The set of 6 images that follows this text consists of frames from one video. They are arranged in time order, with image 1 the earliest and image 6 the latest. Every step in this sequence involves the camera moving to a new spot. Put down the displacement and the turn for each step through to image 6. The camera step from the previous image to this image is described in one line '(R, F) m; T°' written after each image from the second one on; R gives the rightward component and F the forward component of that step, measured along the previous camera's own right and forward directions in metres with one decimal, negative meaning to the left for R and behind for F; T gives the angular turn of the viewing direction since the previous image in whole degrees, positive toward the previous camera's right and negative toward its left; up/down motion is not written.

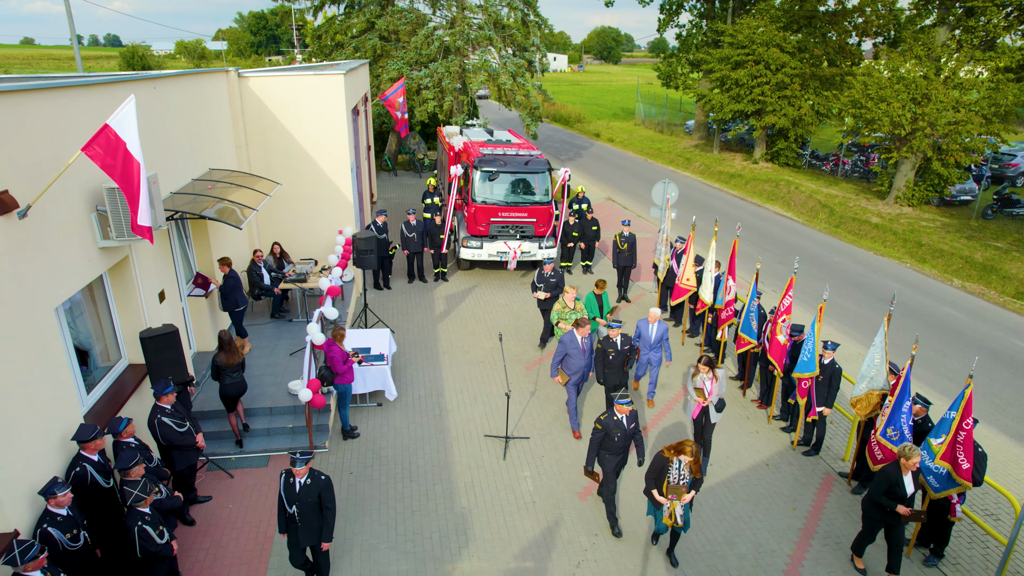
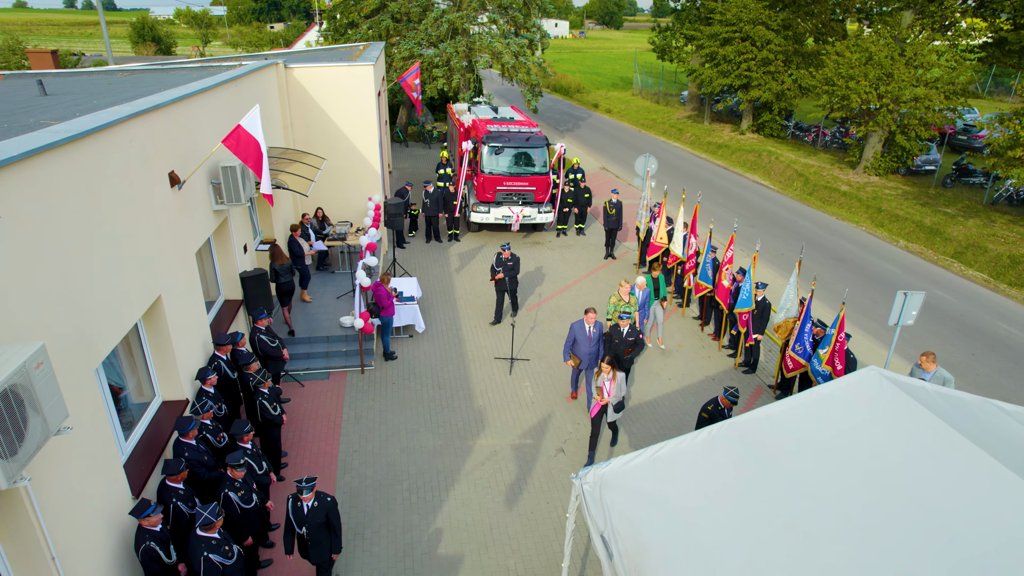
(0.0, -2.3) m; 0°
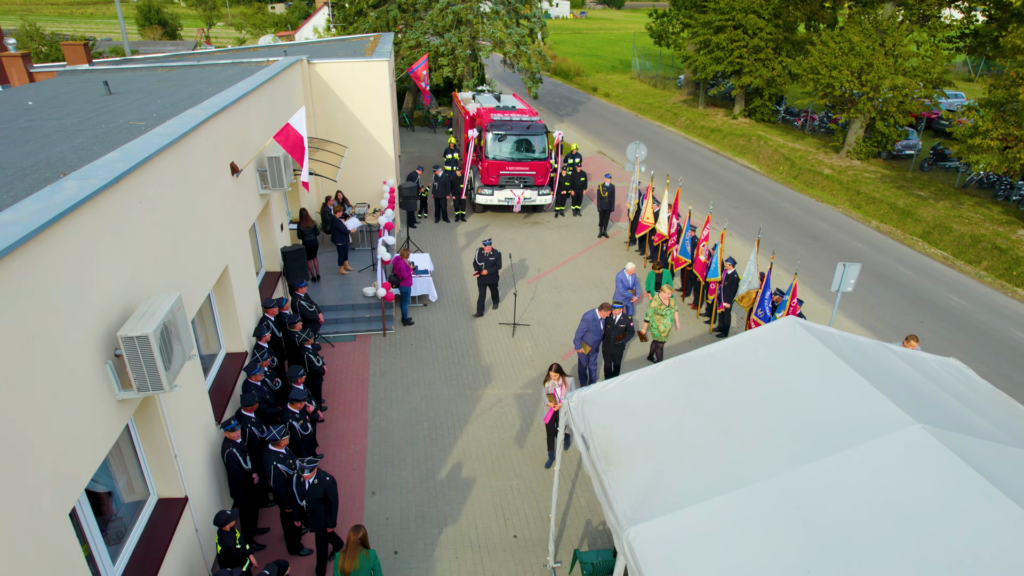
(0.0, -1.5) m; 0°
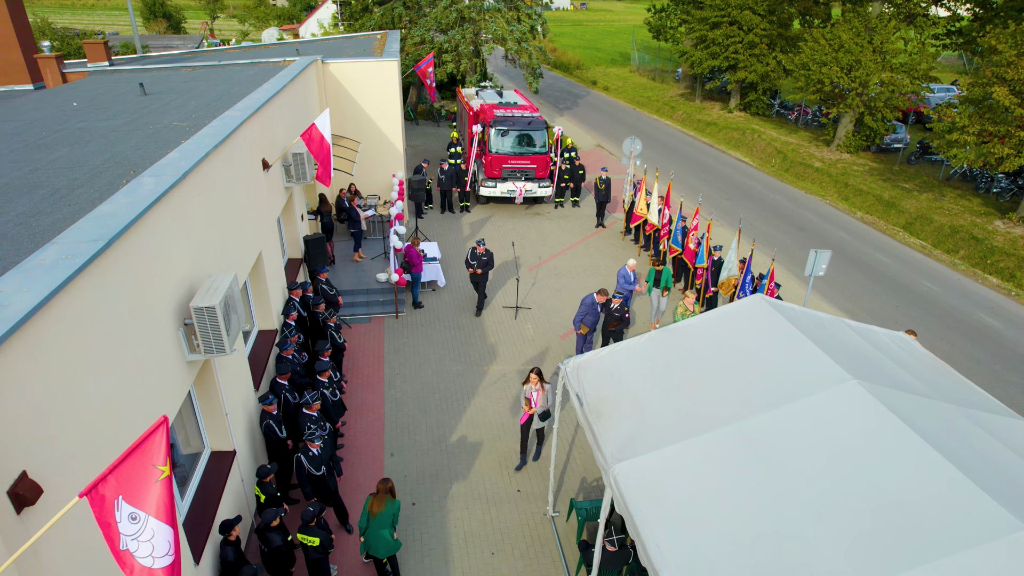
(0.0, -1.0) m; 0°
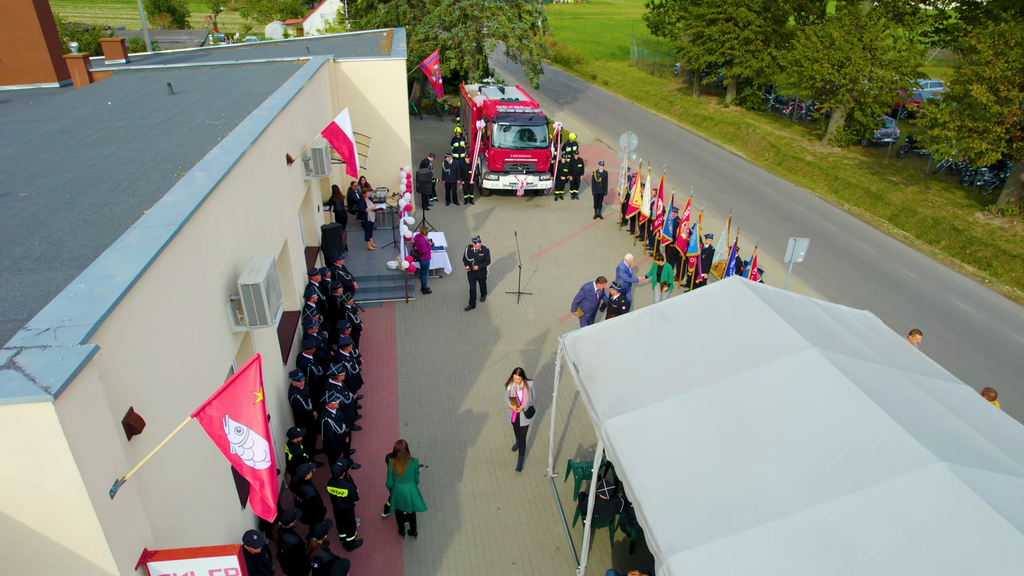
(0.0, -0.9) m; 0°
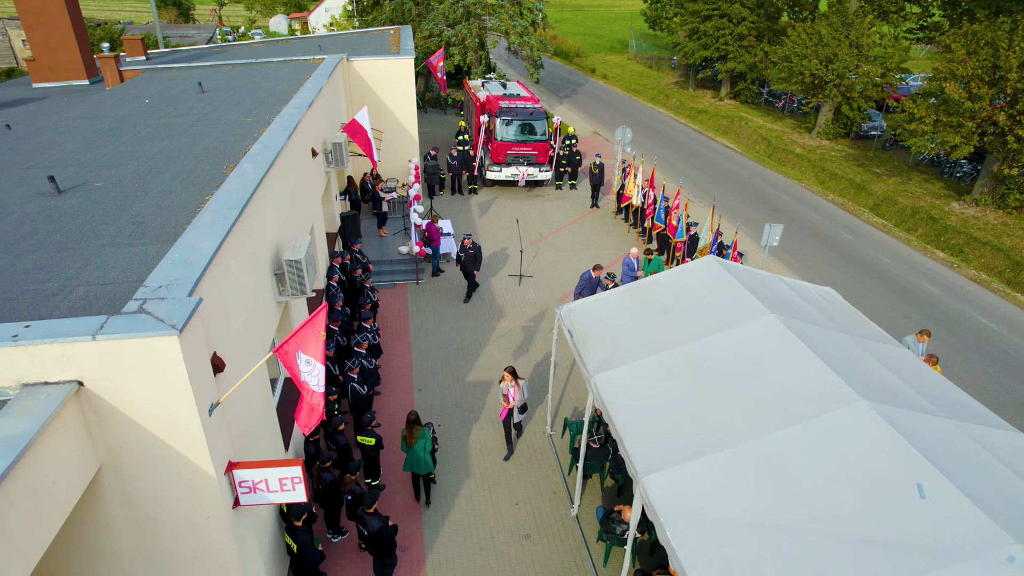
(0.0, -1.2) m; 0°
